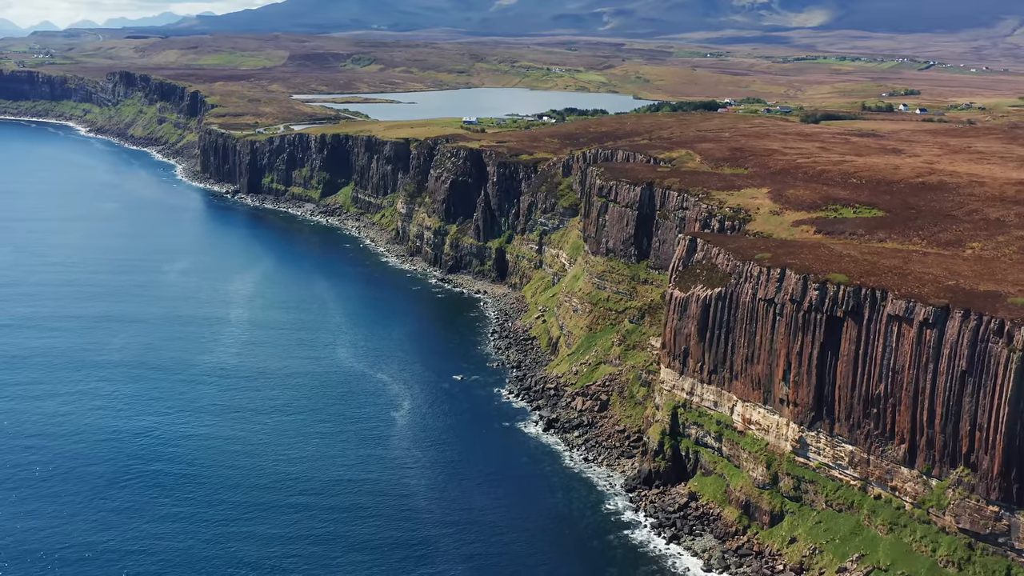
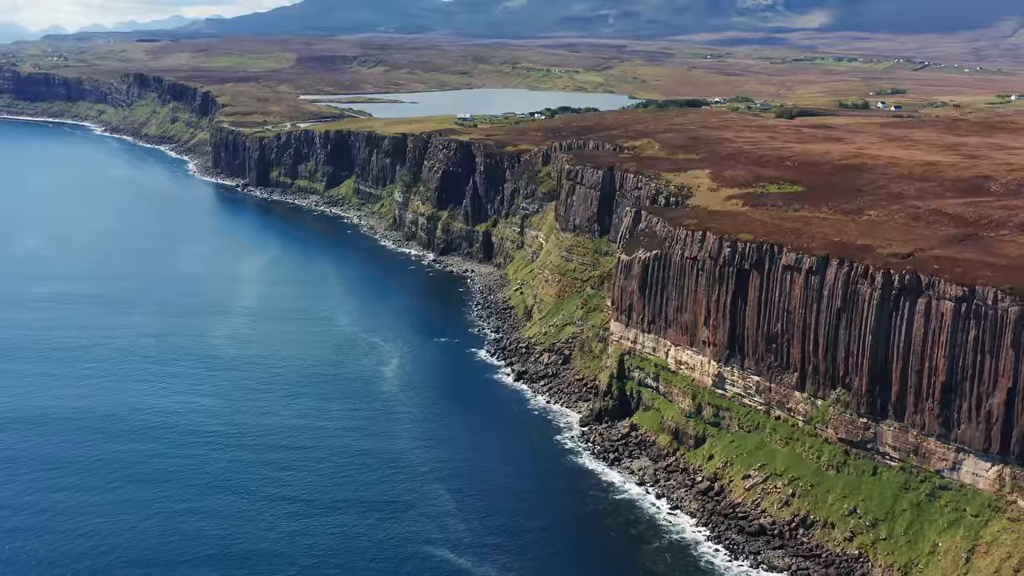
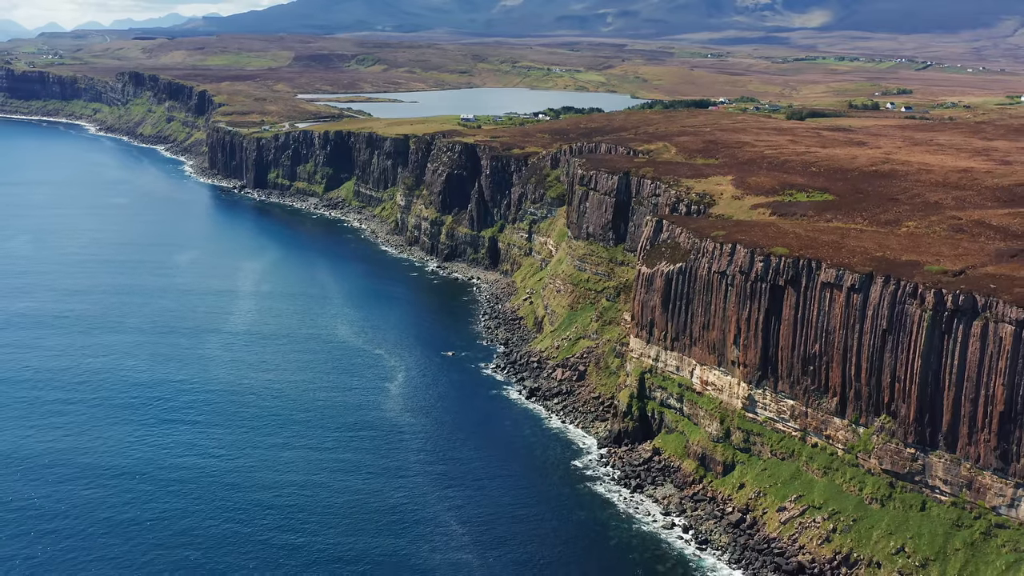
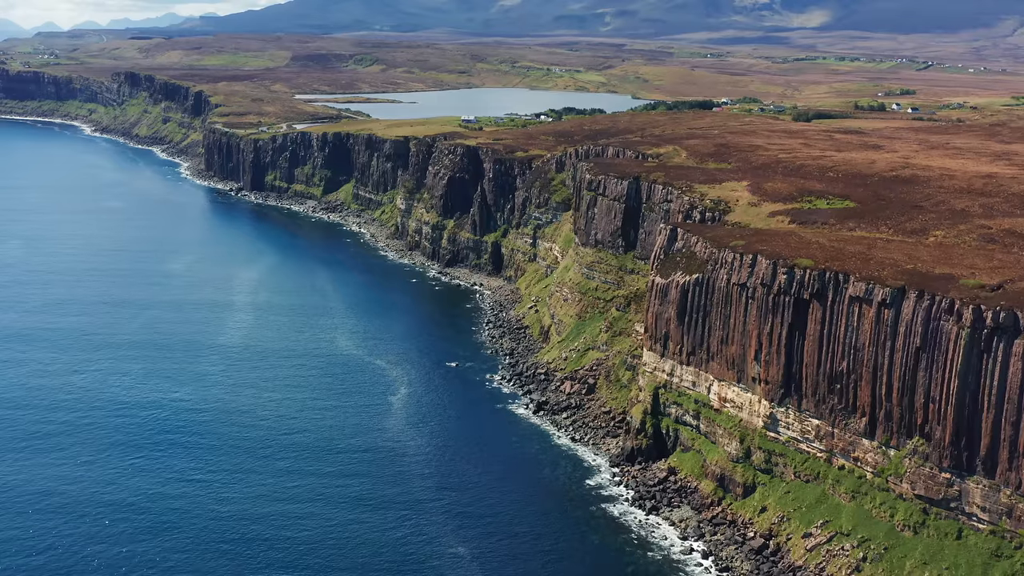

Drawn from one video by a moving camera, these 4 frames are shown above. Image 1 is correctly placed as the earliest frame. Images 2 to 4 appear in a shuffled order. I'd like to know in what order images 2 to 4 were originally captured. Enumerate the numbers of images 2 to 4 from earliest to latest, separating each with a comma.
4, 3, 2
